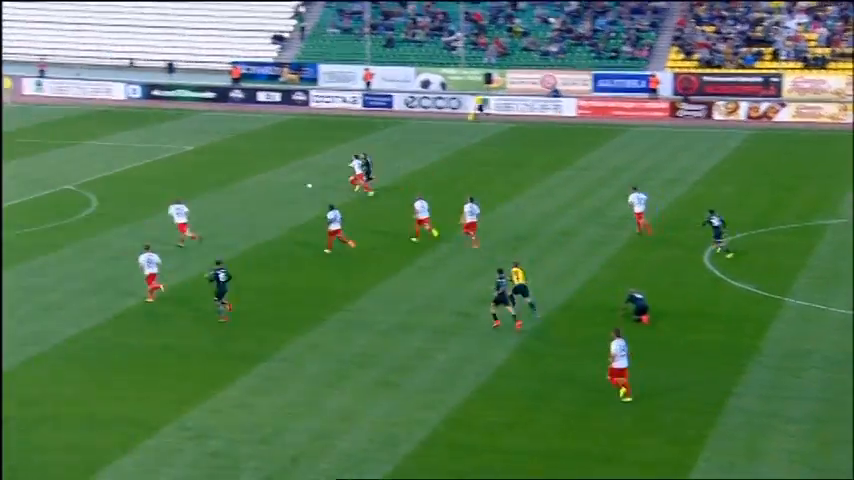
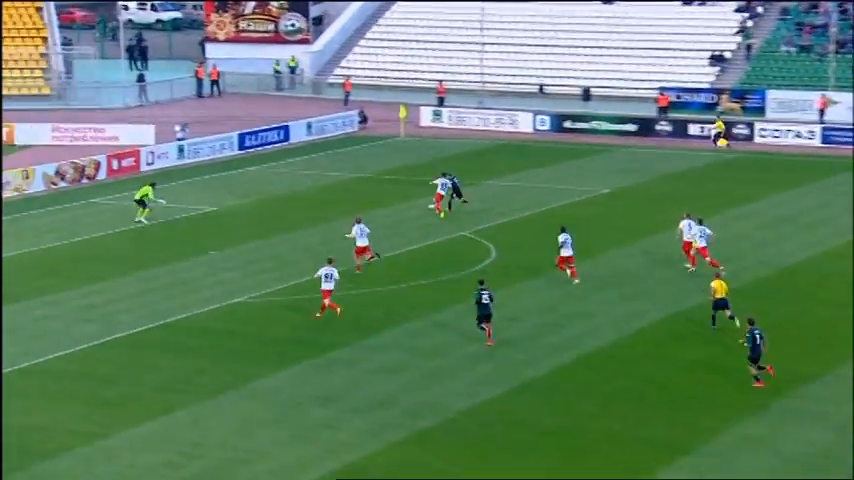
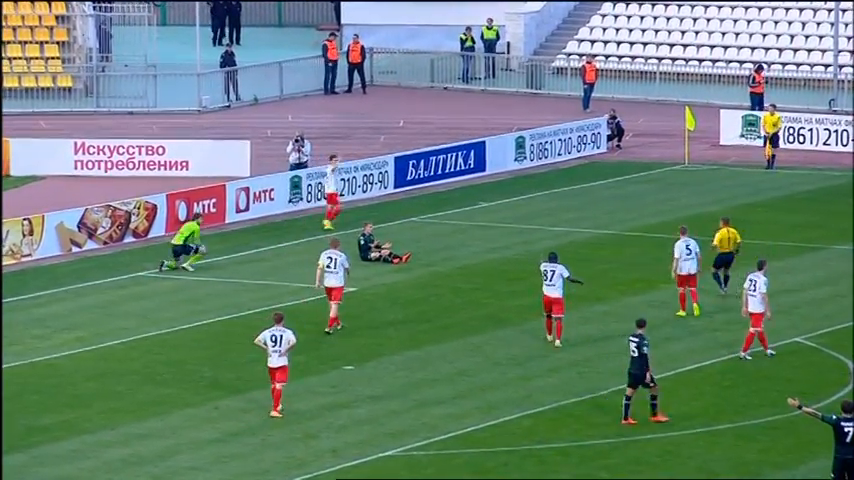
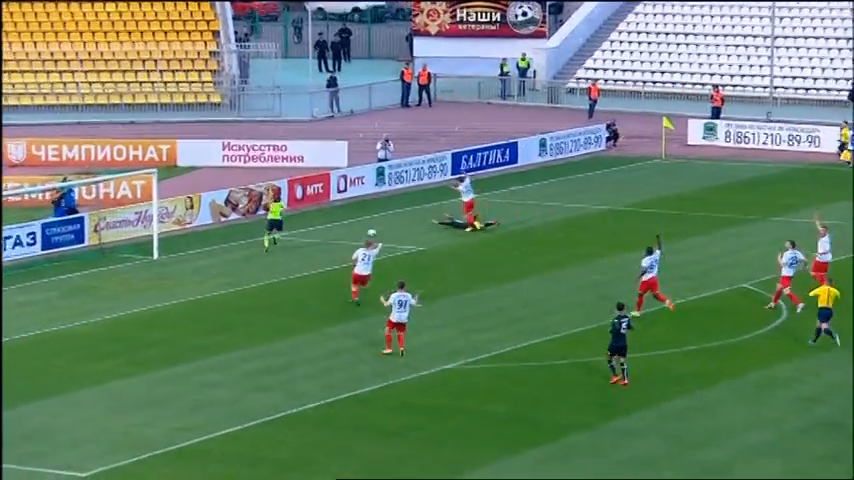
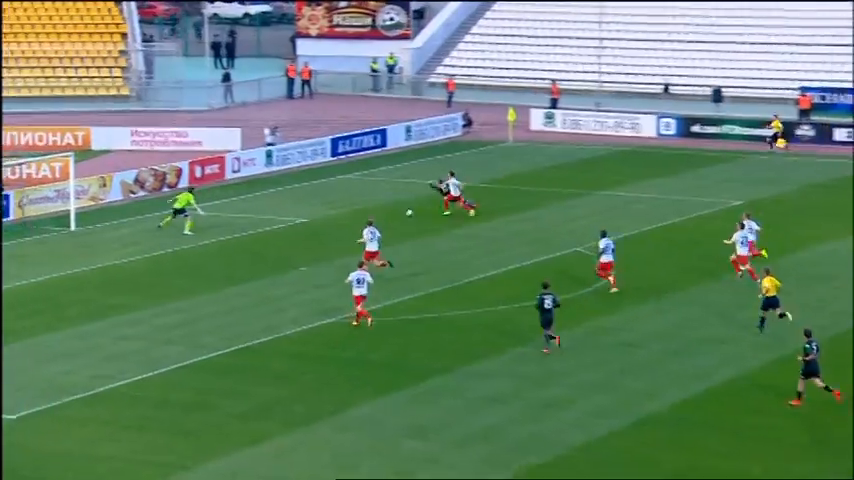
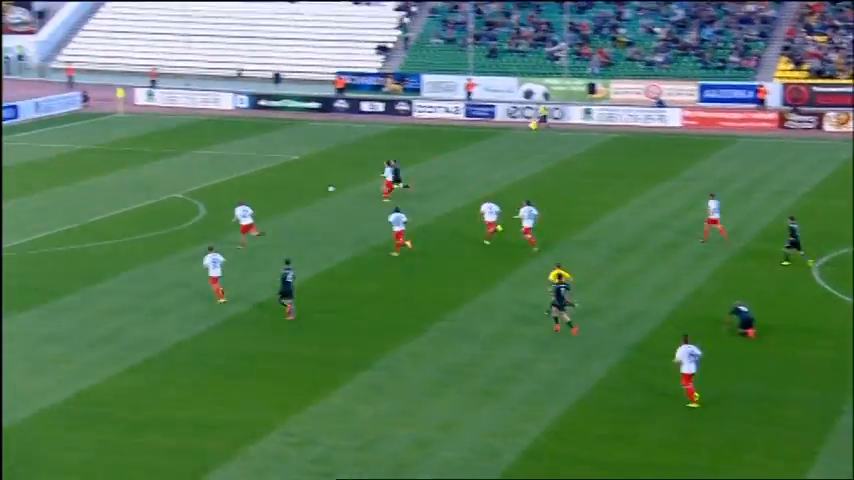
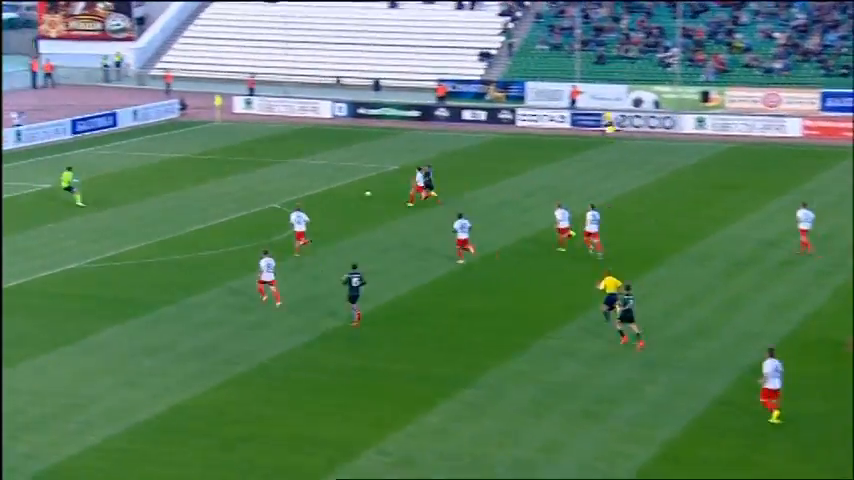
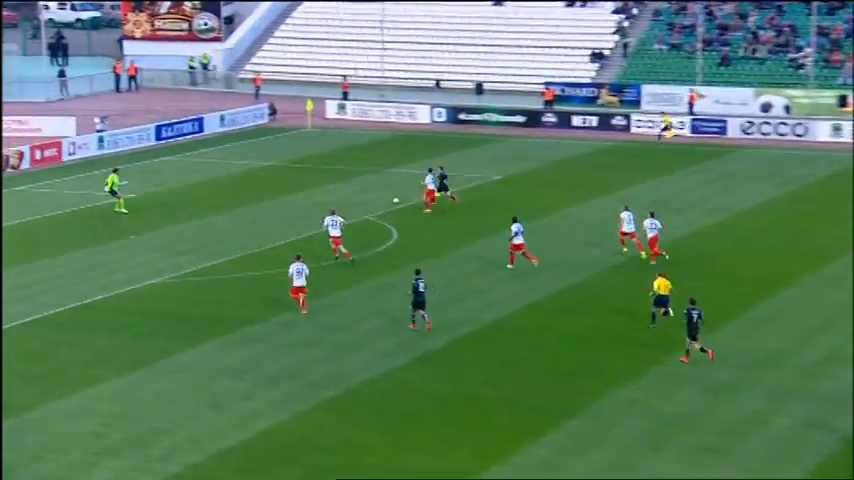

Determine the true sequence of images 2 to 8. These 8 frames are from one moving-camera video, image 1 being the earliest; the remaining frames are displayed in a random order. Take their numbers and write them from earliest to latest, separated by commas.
6, 7, 8, 2, 5, 4, 3
